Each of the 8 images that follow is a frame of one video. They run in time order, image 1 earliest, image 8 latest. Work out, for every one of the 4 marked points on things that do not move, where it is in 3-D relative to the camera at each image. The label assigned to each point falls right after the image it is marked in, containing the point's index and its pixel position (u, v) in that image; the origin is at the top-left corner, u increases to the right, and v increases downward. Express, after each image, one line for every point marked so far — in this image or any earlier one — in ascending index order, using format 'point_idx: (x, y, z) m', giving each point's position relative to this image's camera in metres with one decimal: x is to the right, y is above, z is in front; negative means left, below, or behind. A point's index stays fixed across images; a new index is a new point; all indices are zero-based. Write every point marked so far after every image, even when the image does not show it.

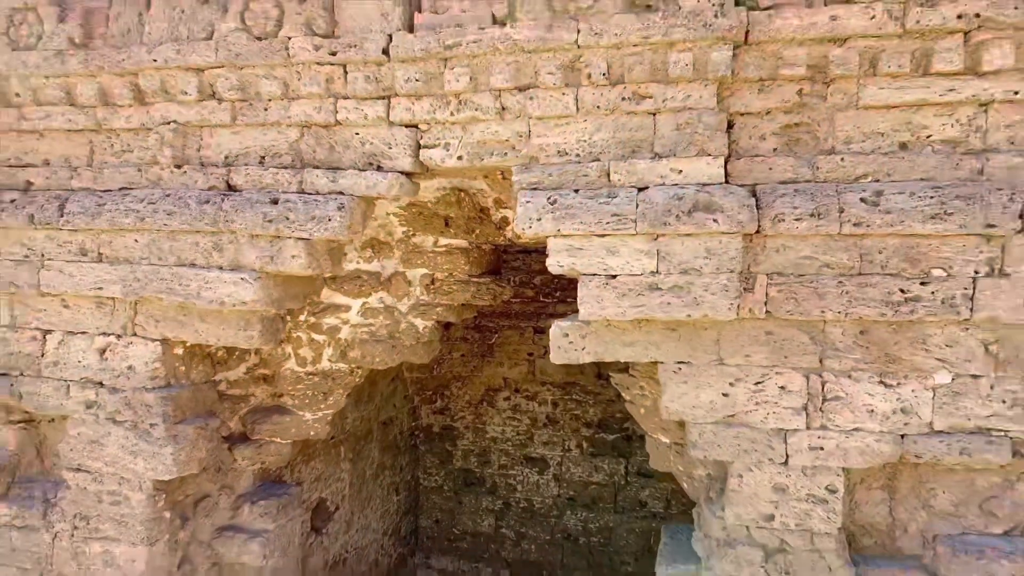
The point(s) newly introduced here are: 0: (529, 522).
0: (+0.1, -0.8, +2.5) m
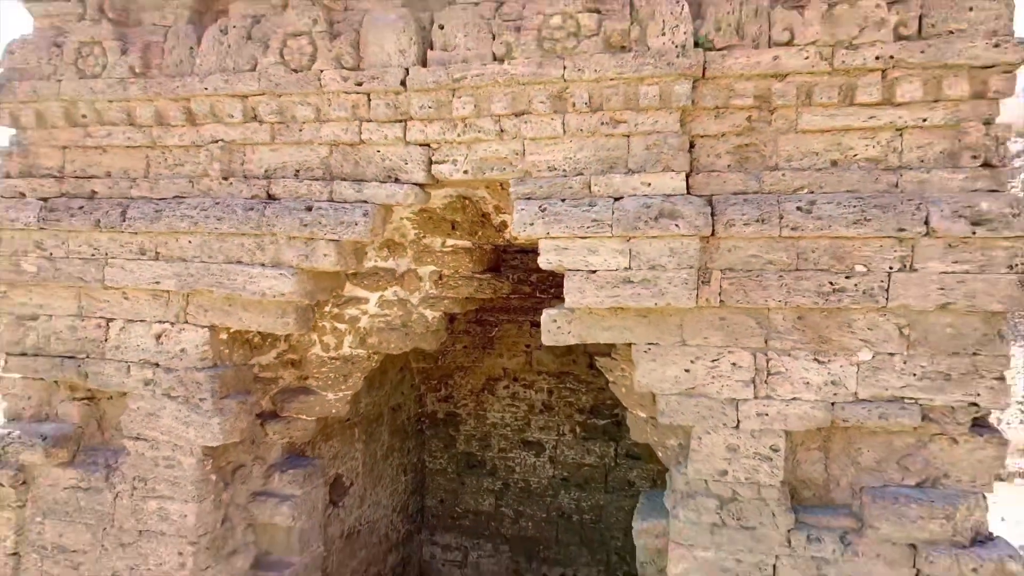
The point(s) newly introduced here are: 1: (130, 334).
0: (+0.1, -0.8, +2.7) m
1: (-0.8, -0.1, +1.5) m
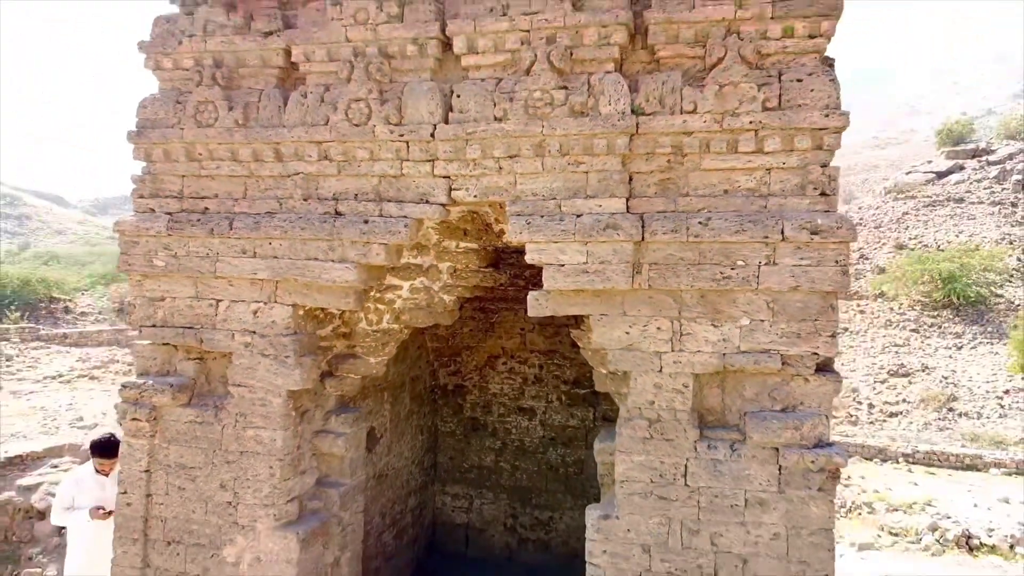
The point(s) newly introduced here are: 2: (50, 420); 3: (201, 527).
0: (0.0, -0.8, +3.3) m
1: (-0.8, -0.1, +2.1) m
2: (-5.2, -1.5, +7.8) m
3: (-1.0, -0.7, +2.1) m
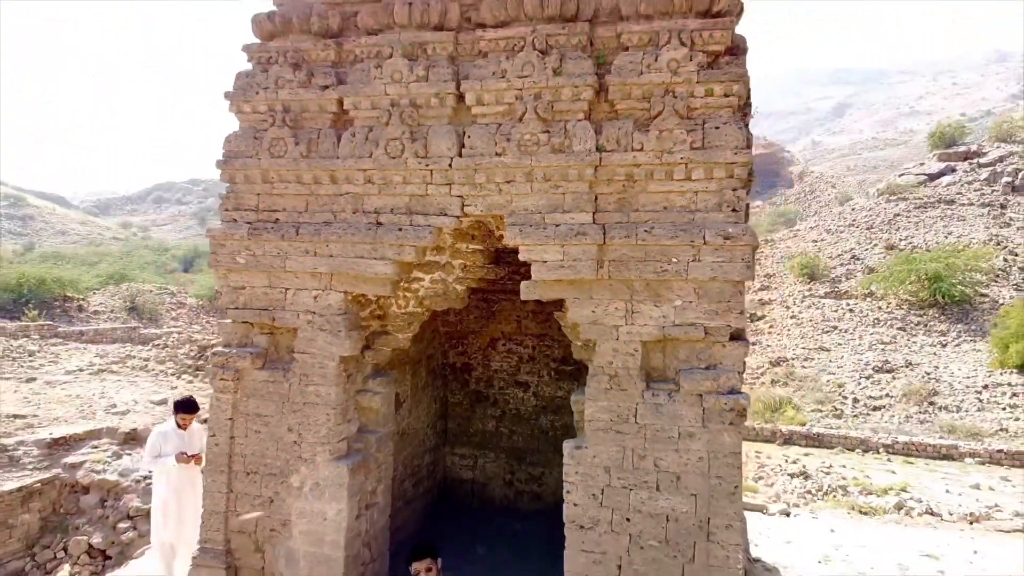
0: (0.0, -0.8, +4.0) m
1: (-0.9, 0.0, +2.8) m
2: (-5.2, -1.4, +8.5) m
3: (-1.0, -0.7, +2.8) m
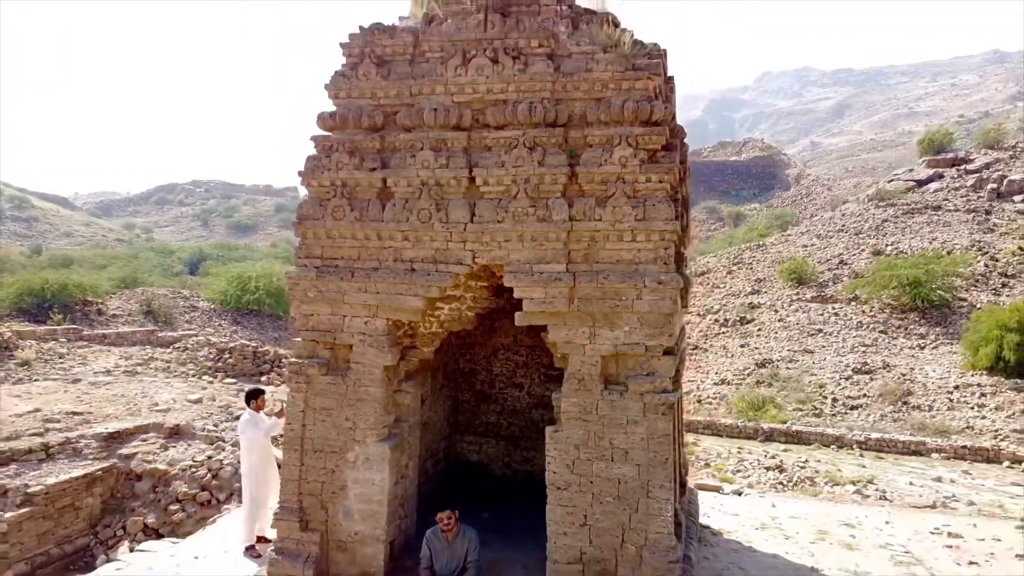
0: (0.0, -0.9, +5.0) m
1: (-0.9, -0.2, +3.8) m
2: (-5.2, -1.6, +9.5) m
3: (-1.0, -0.8, +3.8) m
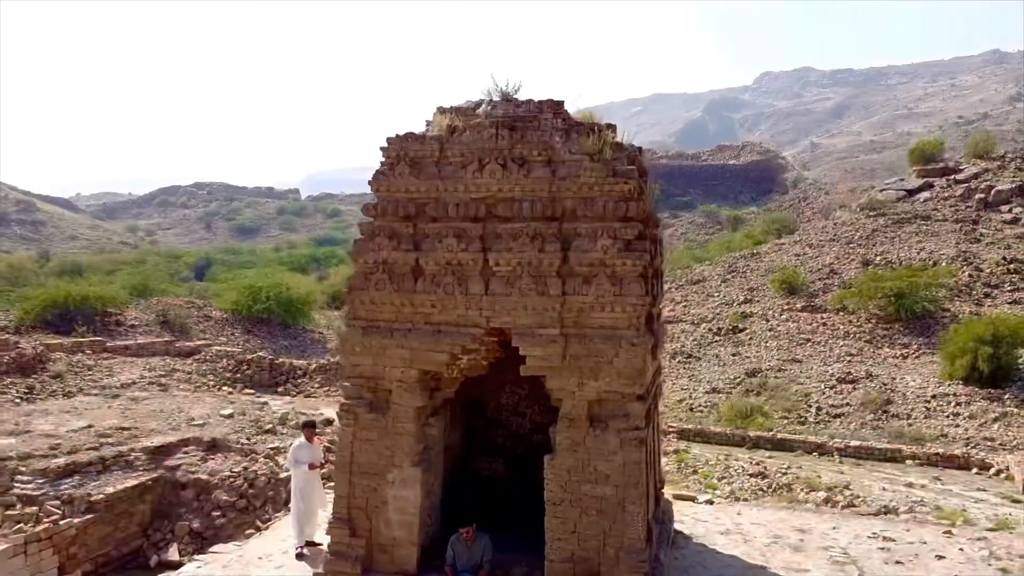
0: (+0.1, -1.3, +6.0) m
1: (-0.8, -0.6, +4.8) m
2: (-5.2, -2.0, +10.5) m
3: (-0.9, -1.2, +4.8) m
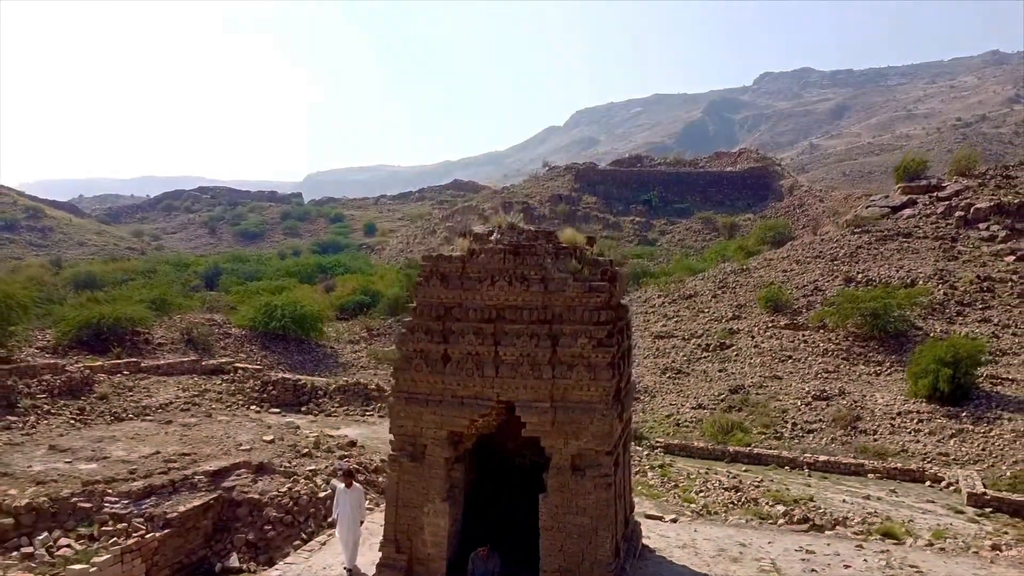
0: (+0.1, -2.1, +7.7) m
1: (-0.8, -1.3, +6.5) m
2: (-5.1, -2.8, +12.2) m
3: (-0.9, -2.0, +6.5) m
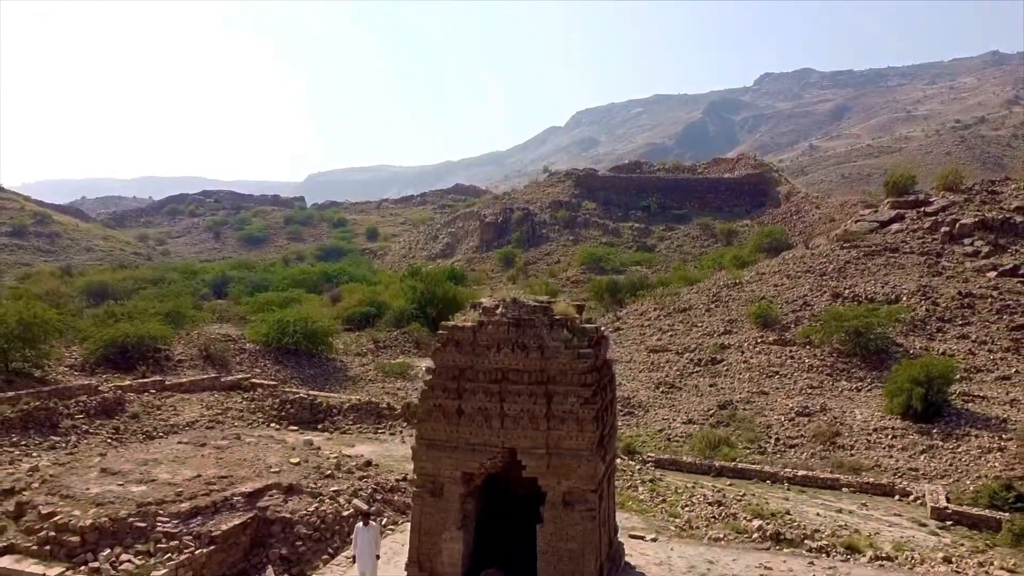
0: (+0.1, -2.8, +9.1) m
1: (-0.8, -2.1, +7.9) m
2: (-5.1, -3.5, +13.6) m
3: (-0.9, -2.8, +7.9) m
